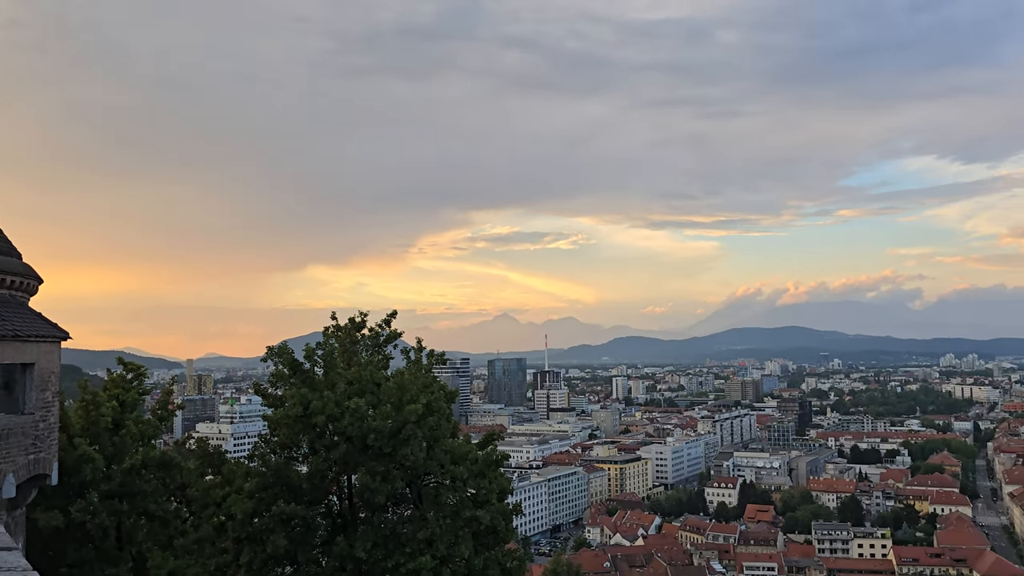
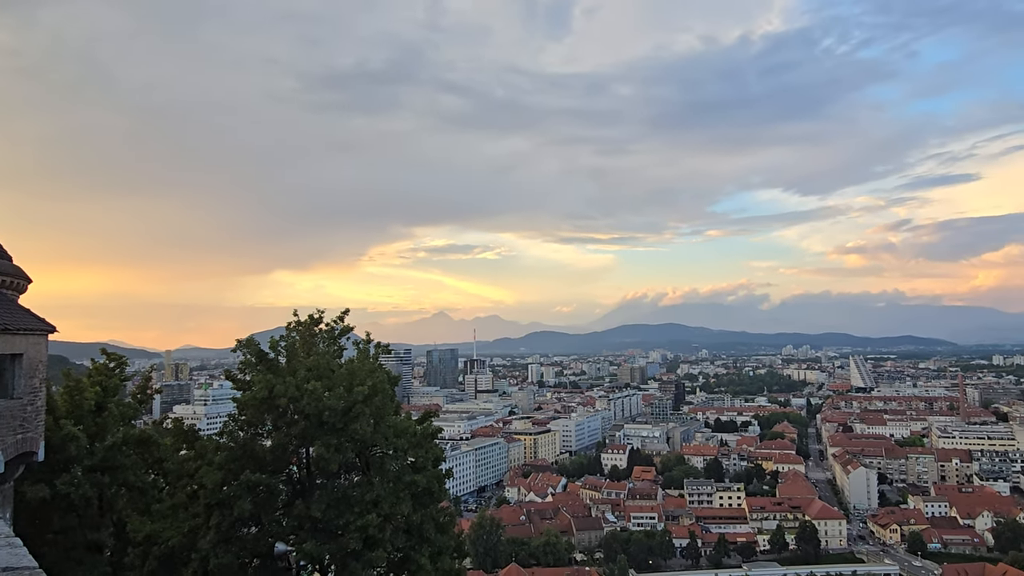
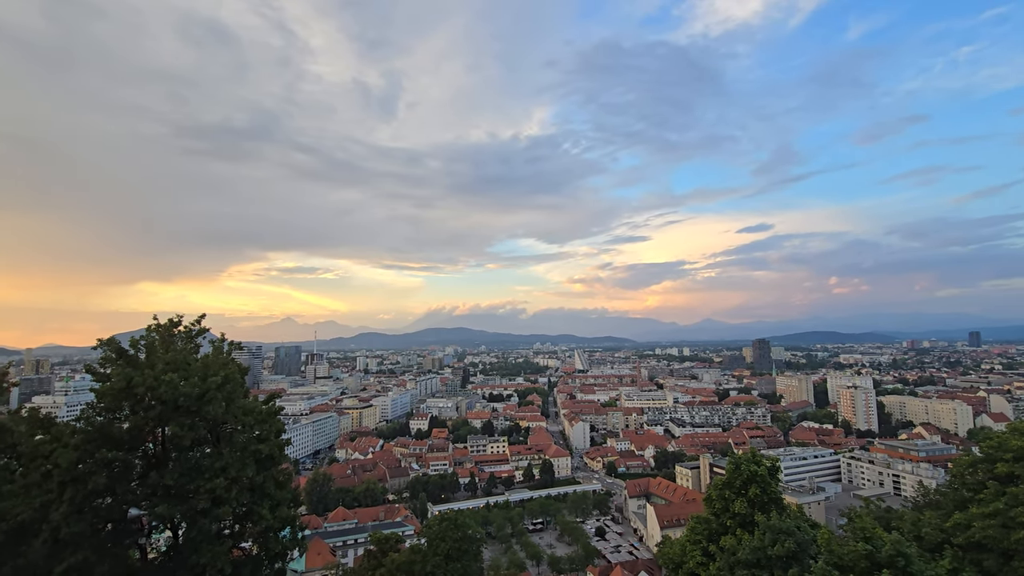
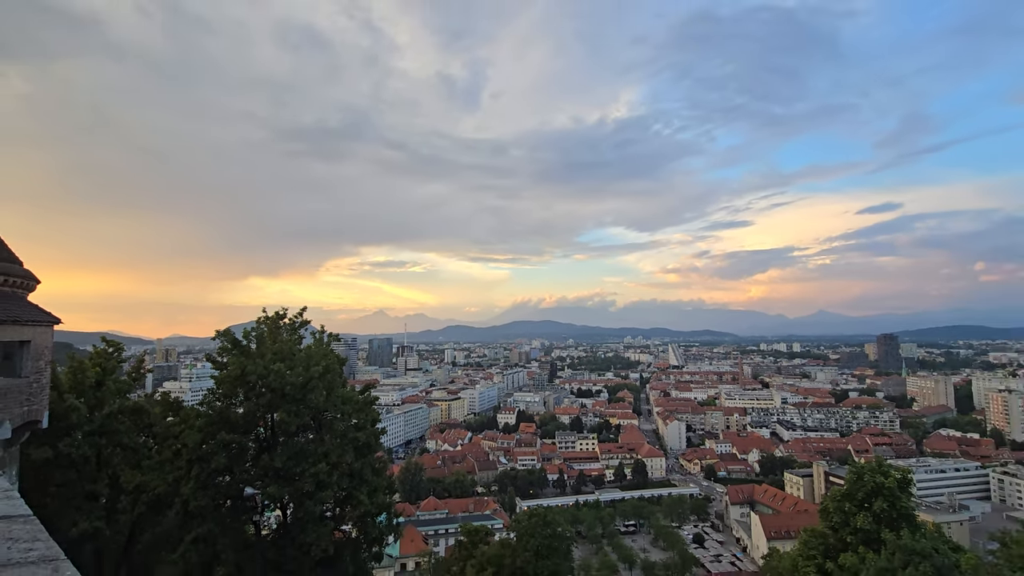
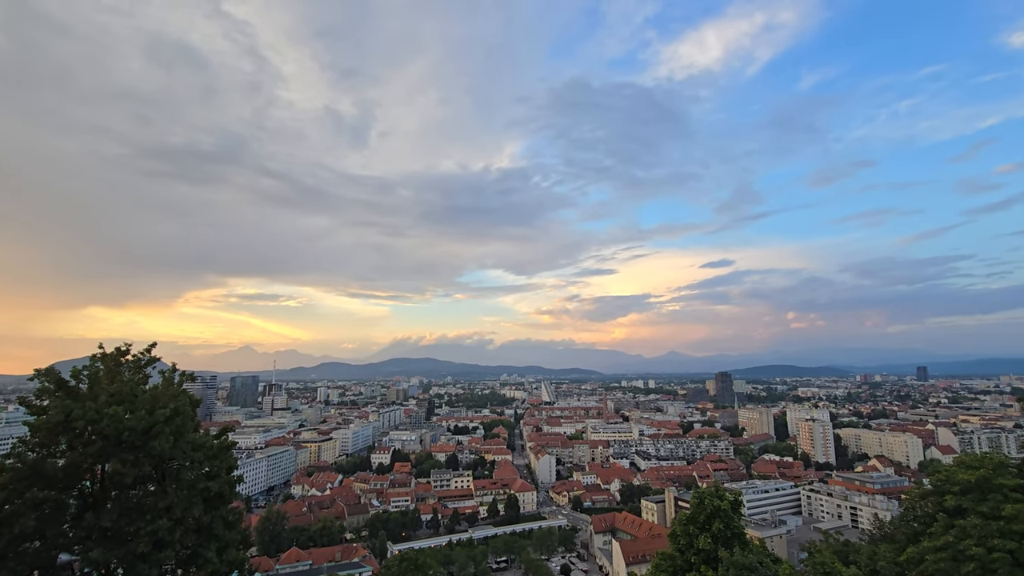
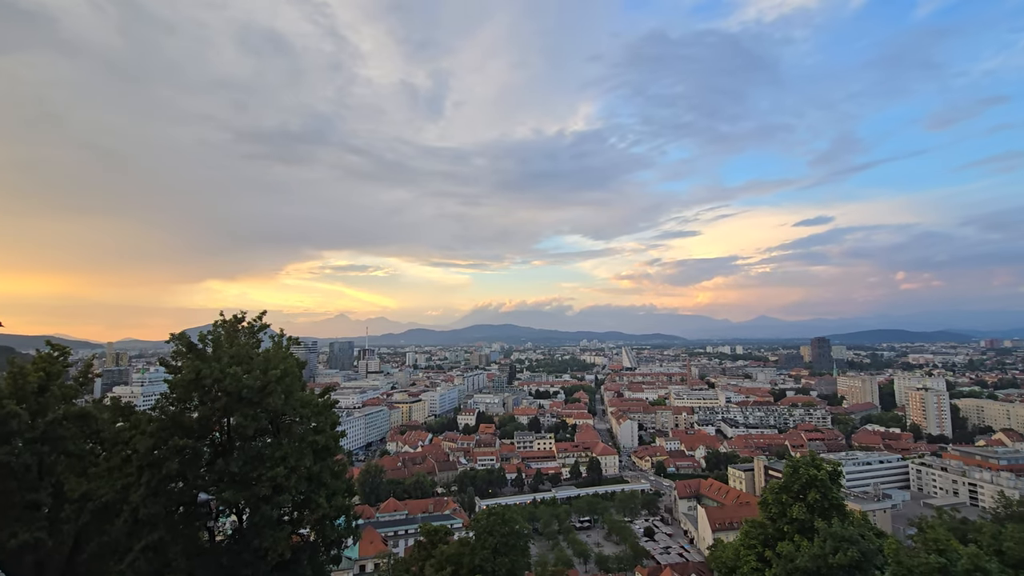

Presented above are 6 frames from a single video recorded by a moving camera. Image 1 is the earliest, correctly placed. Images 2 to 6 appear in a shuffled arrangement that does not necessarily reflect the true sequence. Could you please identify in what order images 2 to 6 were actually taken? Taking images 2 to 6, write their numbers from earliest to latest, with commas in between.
2, 4, 6, 3, 5
